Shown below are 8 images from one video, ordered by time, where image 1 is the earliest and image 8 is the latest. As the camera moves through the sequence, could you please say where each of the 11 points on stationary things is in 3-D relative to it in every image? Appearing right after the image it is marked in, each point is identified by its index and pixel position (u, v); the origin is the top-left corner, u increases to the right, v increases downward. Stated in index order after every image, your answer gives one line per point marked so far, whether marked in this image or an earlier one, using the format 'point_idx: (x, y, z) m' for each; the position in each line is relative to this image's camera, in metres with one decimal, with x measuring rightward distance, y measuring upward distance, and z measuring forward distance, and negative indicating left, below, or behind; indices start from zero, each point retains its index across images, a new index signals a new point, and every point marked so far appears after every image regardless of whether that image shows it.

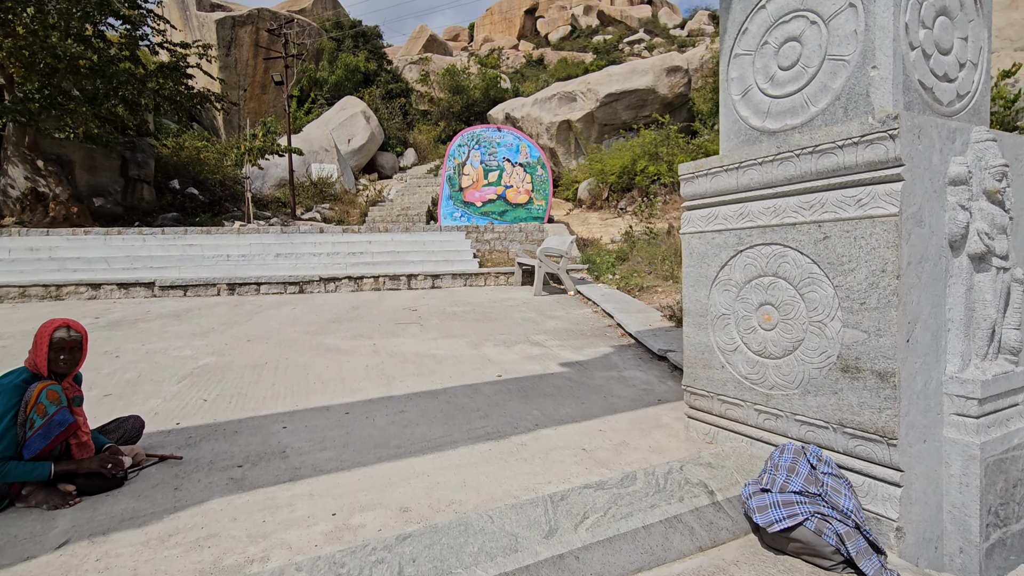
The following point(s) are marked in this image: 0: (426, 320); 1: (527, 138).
0: (-0.8, -0.3, +4.5) m
1: (+0.4, +3.4, +11.6) m
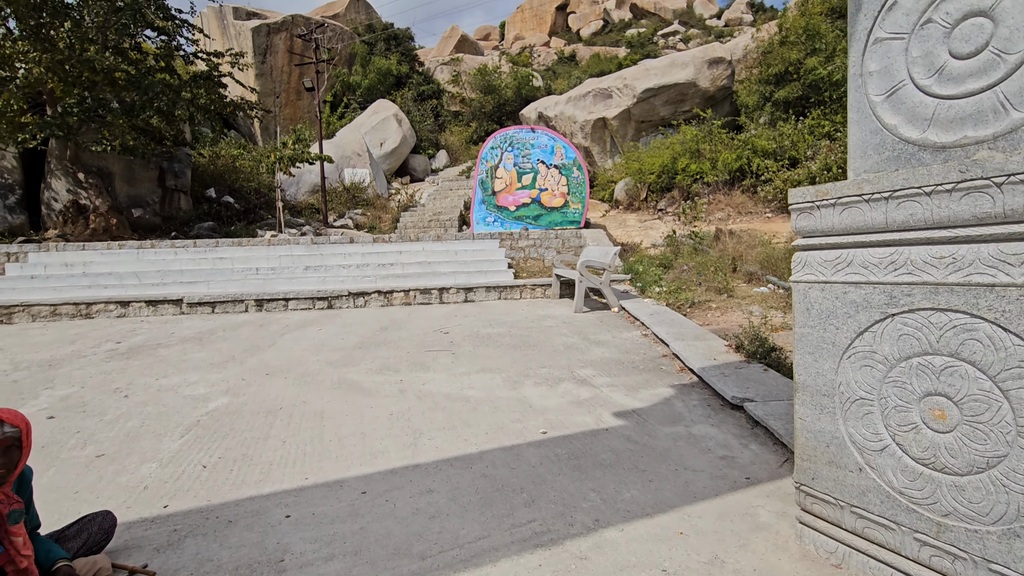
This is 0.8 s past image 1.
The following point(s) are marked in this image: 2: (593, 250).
0: (-0.4, -0.5, +4.1) m
1: (+1.1, +3.2, +11.1) m
2: (+1.0, +0.5, +6.3) m
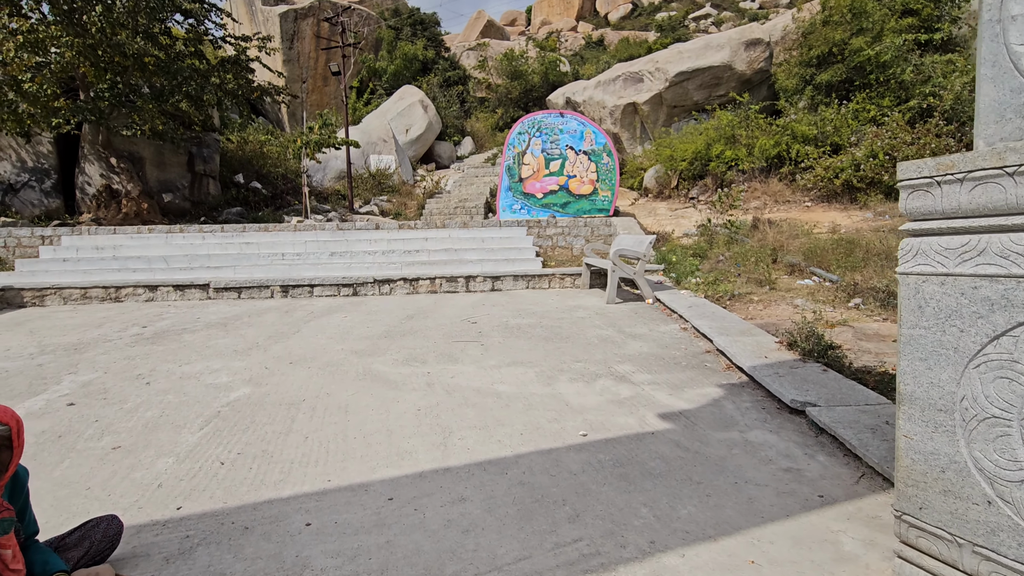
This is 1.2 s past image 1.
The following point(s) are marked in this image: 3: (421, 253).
0: (-0.2, -0.4, +4.0) m
1: (+1.7, +3.5, +10.8) m
2: (+1.4, +0.6, +6.0) m
3: (-1.3, +0.5, +7.3) m
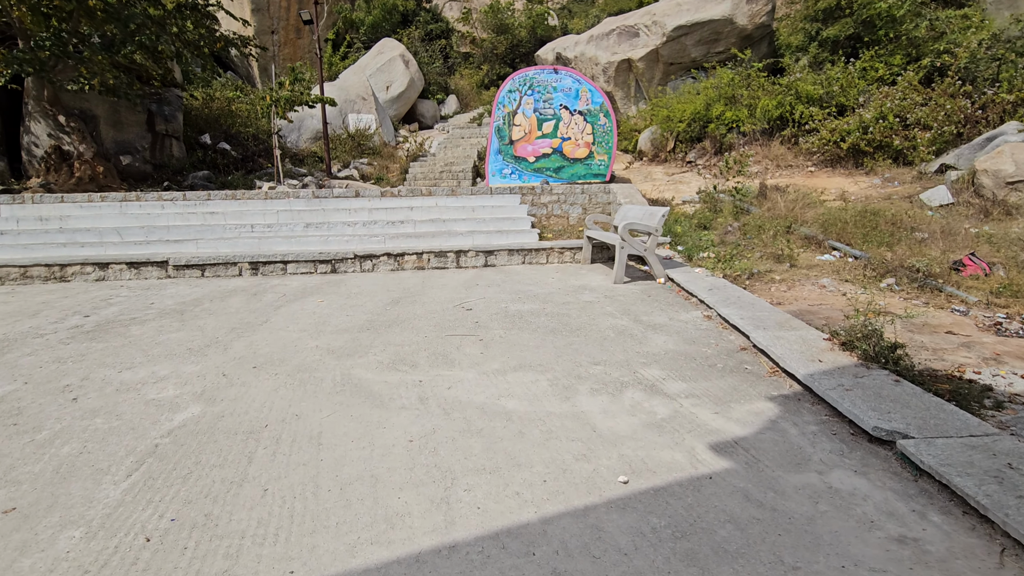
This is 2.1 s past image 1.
0: (-0.2, -0.3, +3.4) m
1: (+1.5, +4.1, +10.0) m
2: (+1.3, +0.8, +5.5) m
3: (-1.4, +0.8, +6.7) m
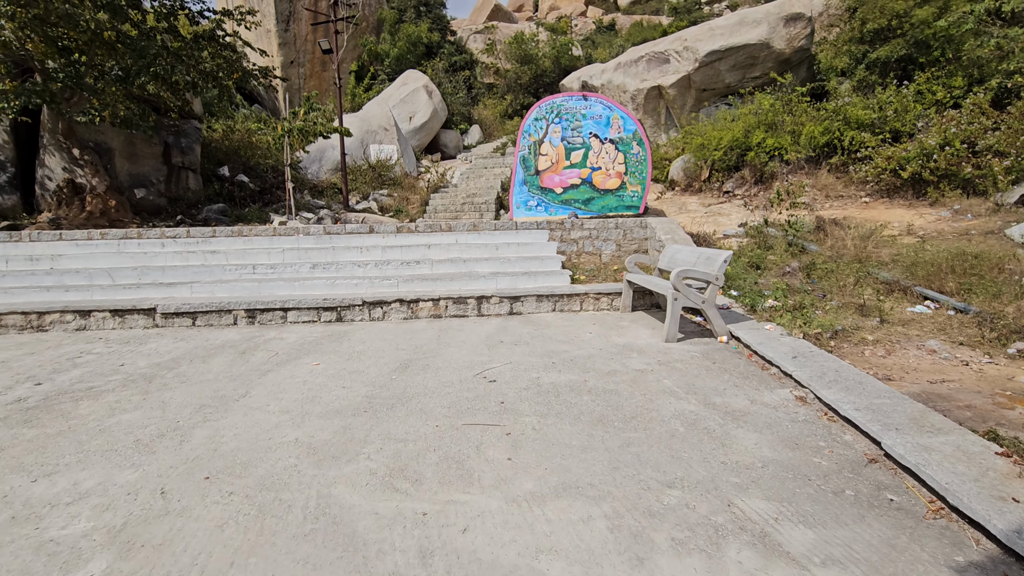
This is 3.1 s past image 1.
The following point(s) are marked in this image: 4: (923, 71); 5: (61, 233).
0: (0.0, -0.7, +2.7) m
1: (+2.0, +3.3, +9.4) m
2: (+1.6, +0.3, +4.7) m
3: (-1.1, +0.3, +6.0) m
4: (+8.6, +4.5, +10.7) m
5: (-5.8, +0.7, +6.6) m
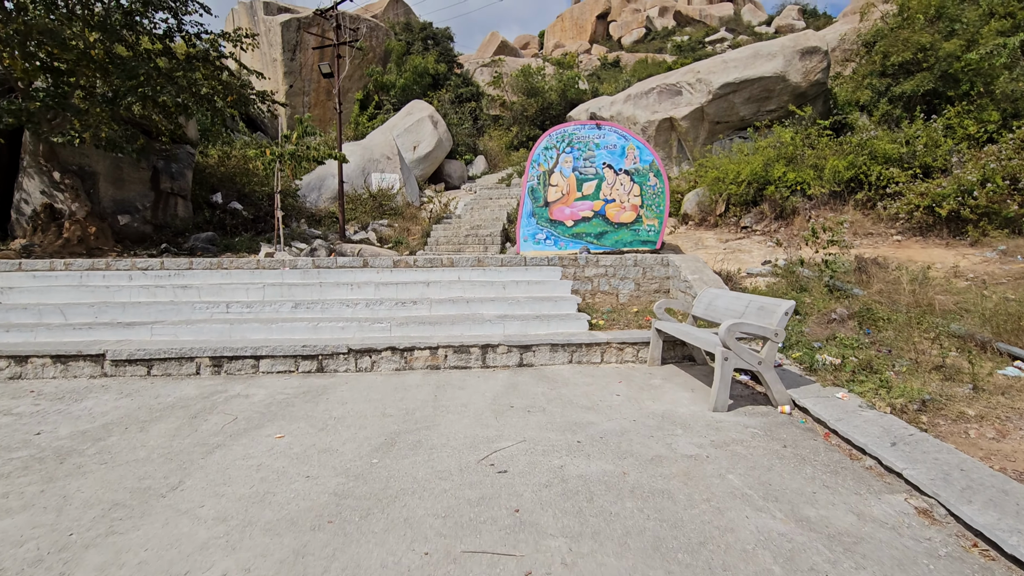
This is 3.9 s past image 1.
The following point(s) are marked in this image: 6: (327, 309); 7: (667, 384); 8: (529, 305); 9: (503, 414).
0: (+0.1, -0.9, +1.9) m
1: (+2.1, +2.6, +8.8) m
2: (+1.7, -0.1, +4.0) m
3: (-1.0, -0.2, +5.3) m
4: (+8.7, +3.6, +10.2) m
5: (-5.7, +0.3, +6.0) m
6: (-1.9, -0.2, +5.2) m
7: (+1.2, -0.7, +3.9) m
8: (+0.2, -0.2, +5.4) m
9: (0.0, -0.8, +3.3) m
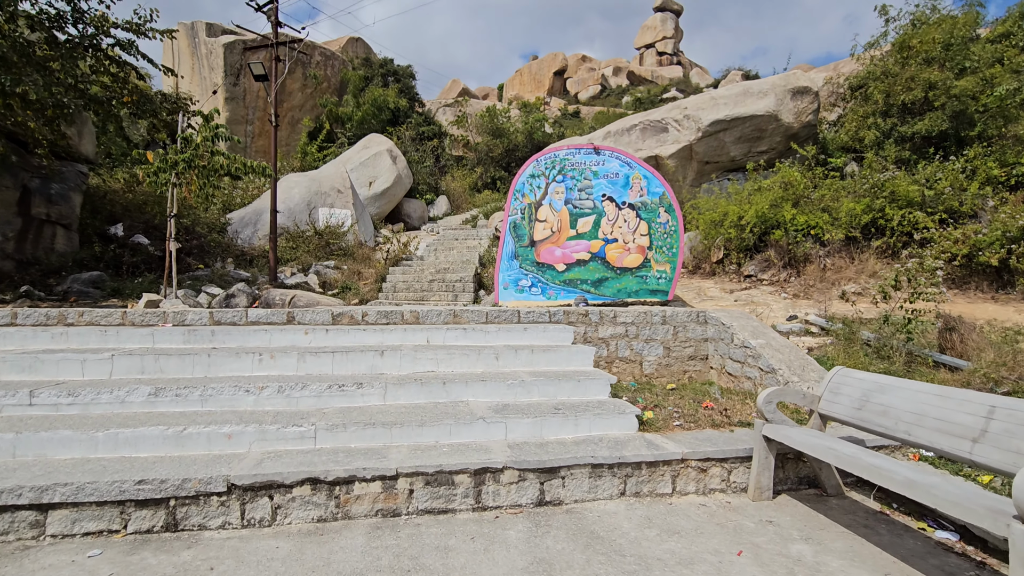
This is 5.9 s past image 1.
0: (+0.4, -1.1, 0.0) m
1: (+1.8, +1.8, +7.4) m
2: (+1.8, -0.5, +2.3) m
3: (-1.0, -0.6, +3.3) m
4: (+8.3, +2.6, +9.3) m
5: (-5.7, -0.2, +3.6) m
6: (-1.8, -0.7, +3.2) m
7: (+1.3, -1.1, +2.1) m
8: (+0.2, -0.7, +3.5) m
9: (+0.1, -1.1, +1.4) m
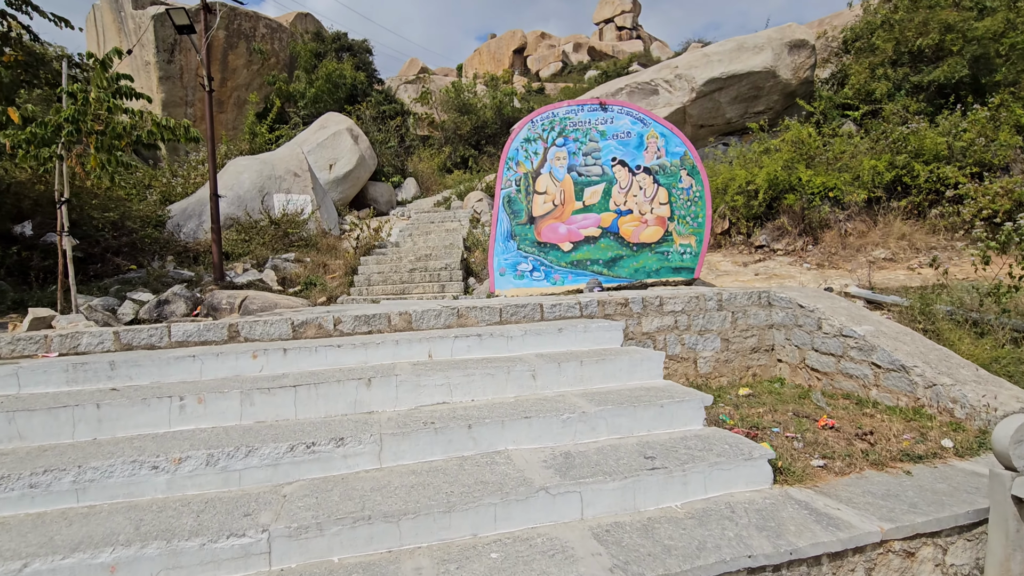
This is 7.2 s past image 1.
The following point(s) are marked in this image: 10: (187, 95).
0: (+0.9, -1.1, -1.1) m
1: (+1.7, +2.0, +6.2) m
2: (+2.1, -0.4, +1.2) m
3: (-0.7, -0.6, +2.1) m
4: (+8.0, +3.3, +8.6) m
5: (-5.5, -0.4, +2.1) m
6: (-1.6, -0.7, +1.9) m
7: (+1.7, -1.0, +1.1) m
8: (+0.4, -0.6, +2.4) m
9: (+0.5, -1.1, +0.2) m
10: (-9.8, +5.9, +15.4) m
